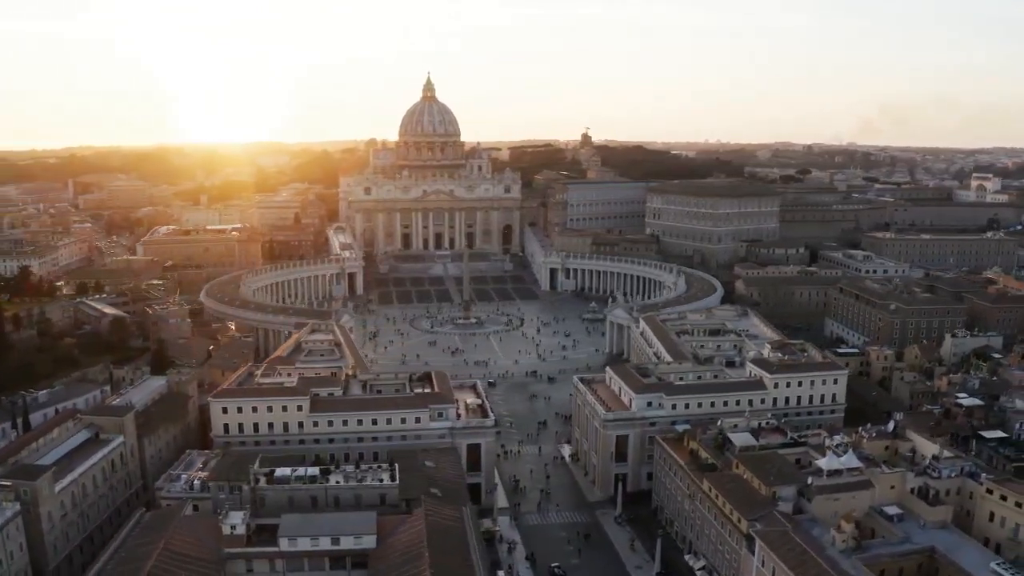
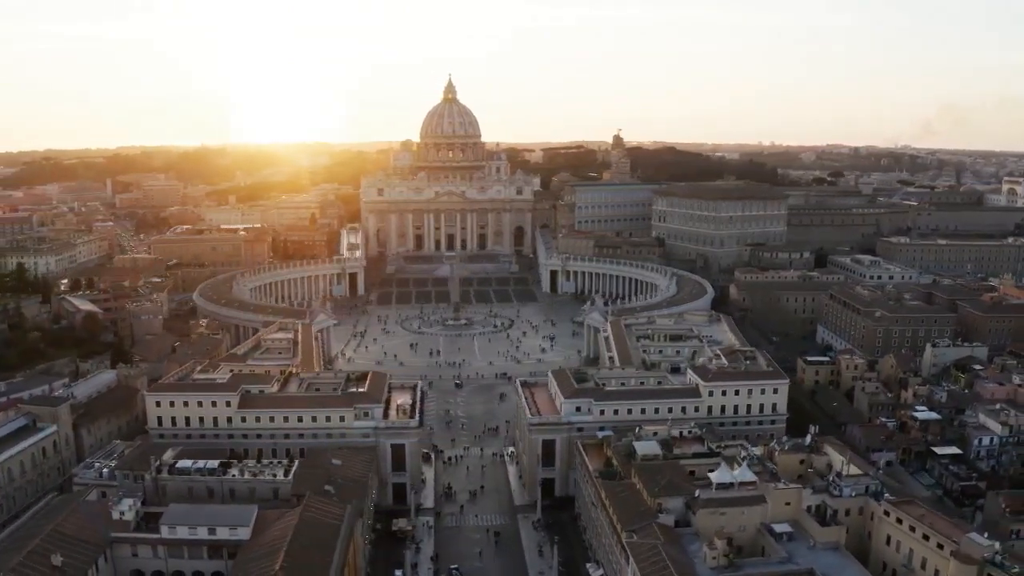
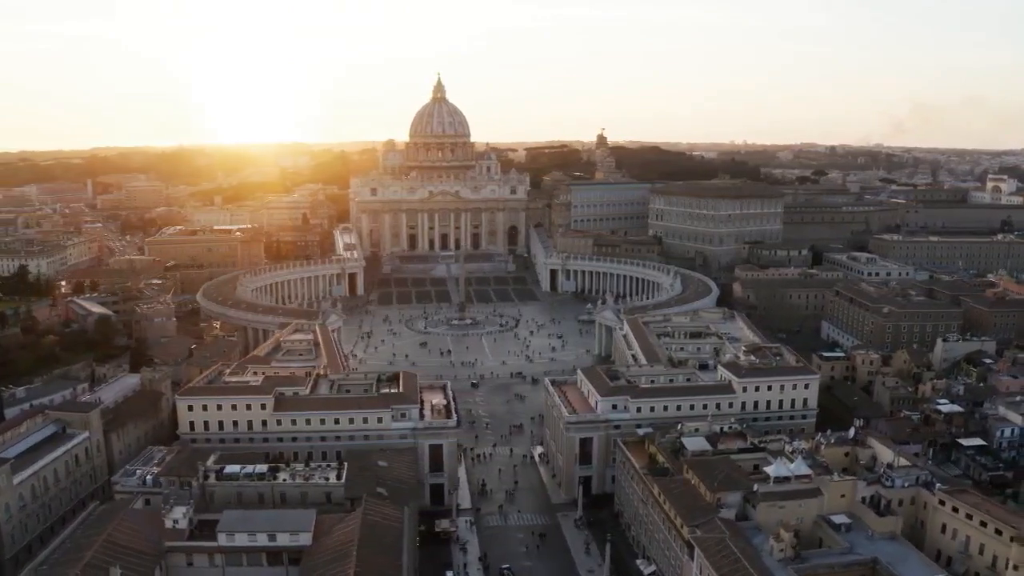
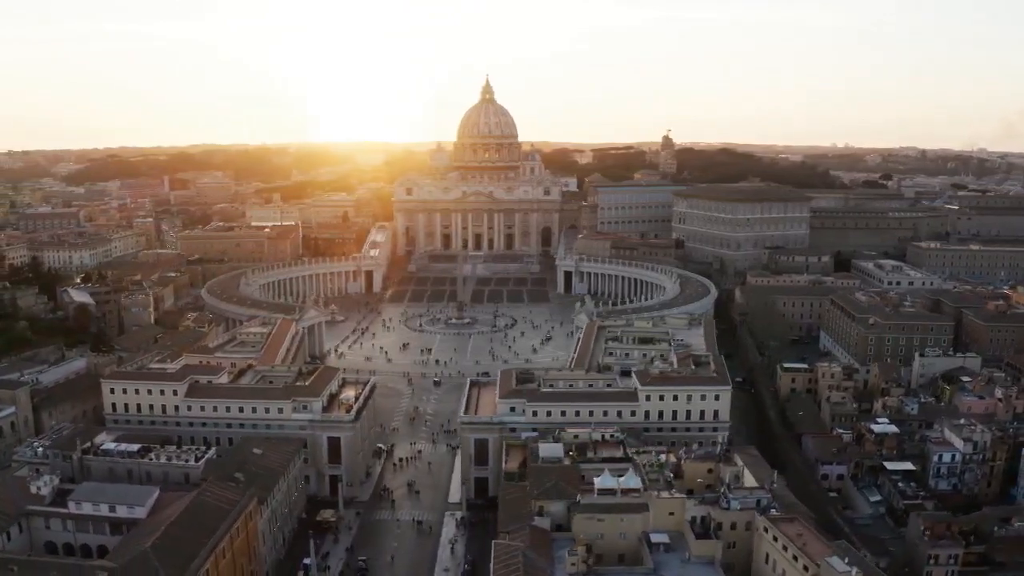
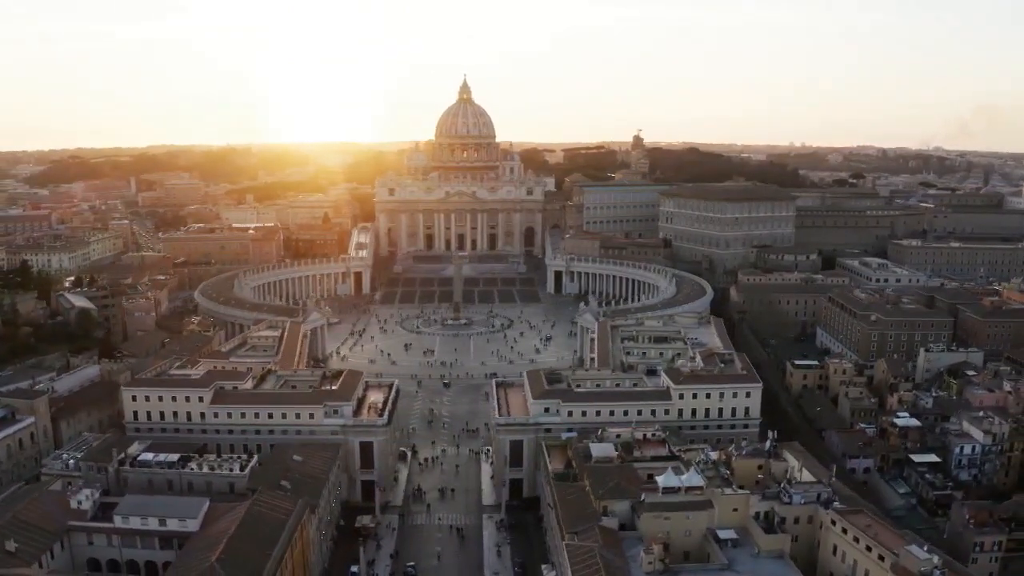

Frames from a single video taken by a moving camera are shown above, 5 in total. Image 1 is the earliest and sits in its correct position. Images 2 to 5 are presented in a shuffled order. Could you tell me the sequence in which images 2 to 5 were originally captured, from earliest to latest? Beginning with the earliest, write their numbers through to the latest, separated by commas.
3, 2, 5, 4
